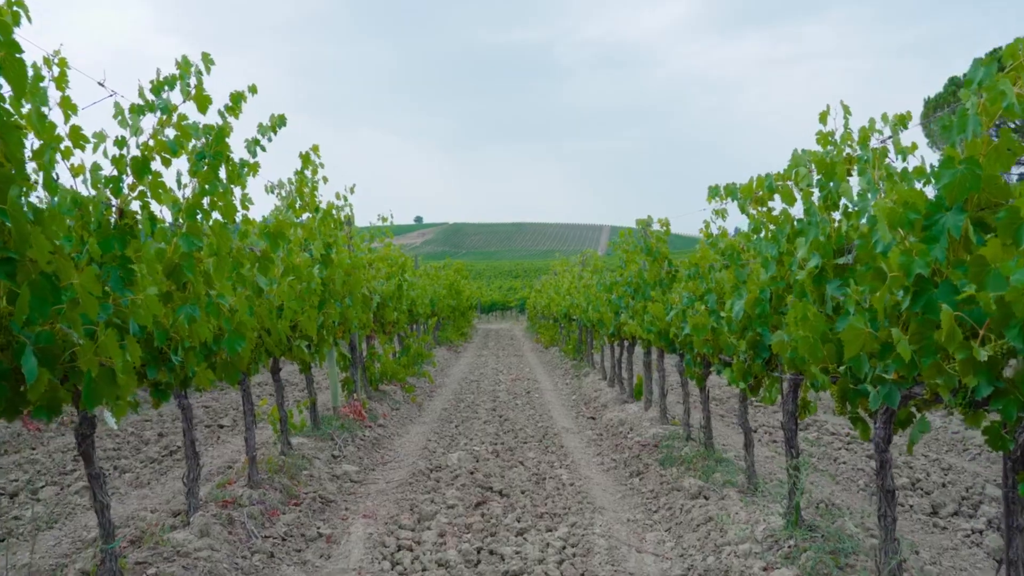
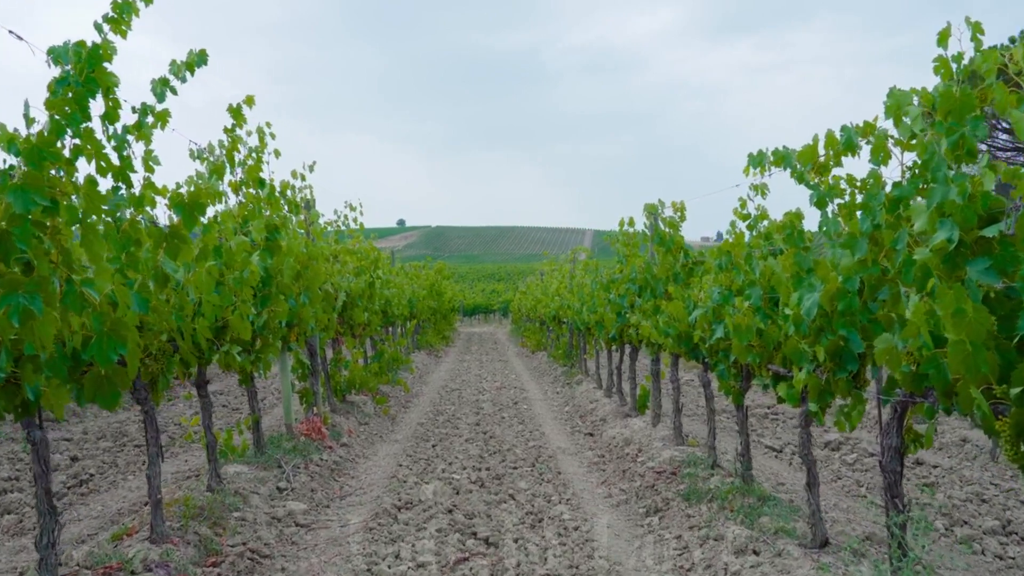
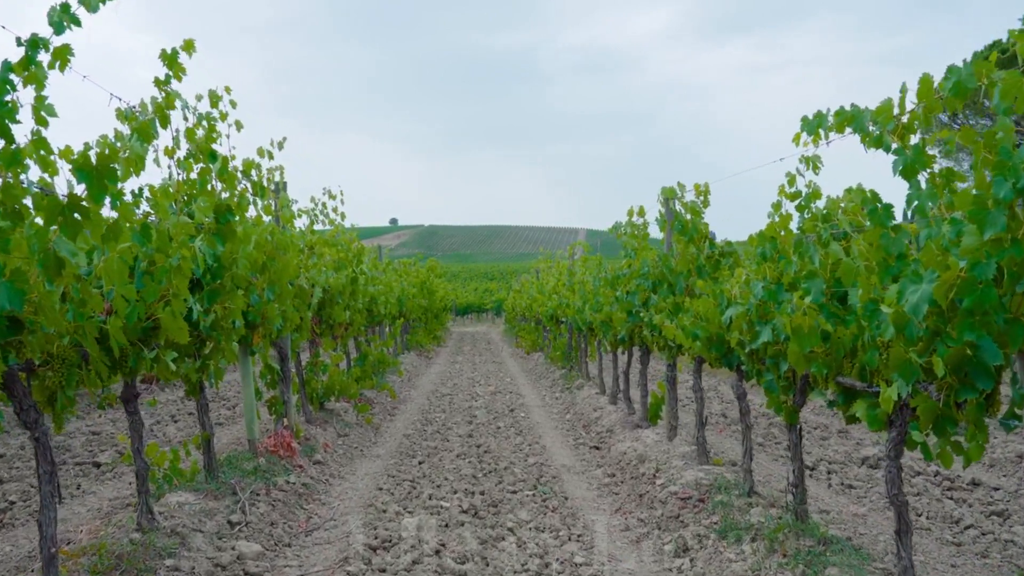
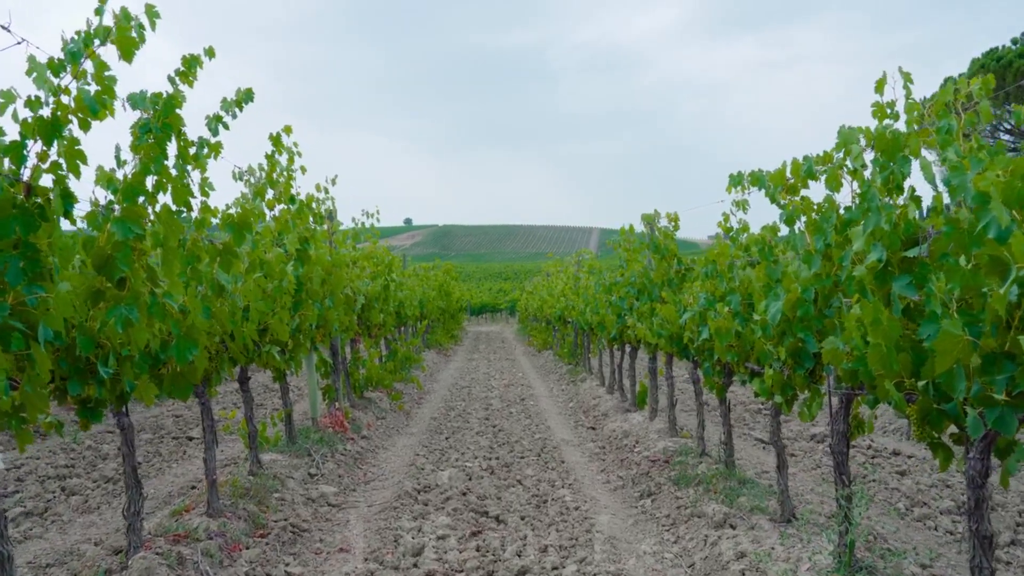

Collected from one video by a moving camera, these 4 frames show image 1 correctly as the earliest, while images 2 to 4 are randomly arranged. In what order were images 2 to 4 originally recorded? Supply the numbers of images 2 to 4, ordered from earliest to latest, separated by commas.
4, 2, 3
